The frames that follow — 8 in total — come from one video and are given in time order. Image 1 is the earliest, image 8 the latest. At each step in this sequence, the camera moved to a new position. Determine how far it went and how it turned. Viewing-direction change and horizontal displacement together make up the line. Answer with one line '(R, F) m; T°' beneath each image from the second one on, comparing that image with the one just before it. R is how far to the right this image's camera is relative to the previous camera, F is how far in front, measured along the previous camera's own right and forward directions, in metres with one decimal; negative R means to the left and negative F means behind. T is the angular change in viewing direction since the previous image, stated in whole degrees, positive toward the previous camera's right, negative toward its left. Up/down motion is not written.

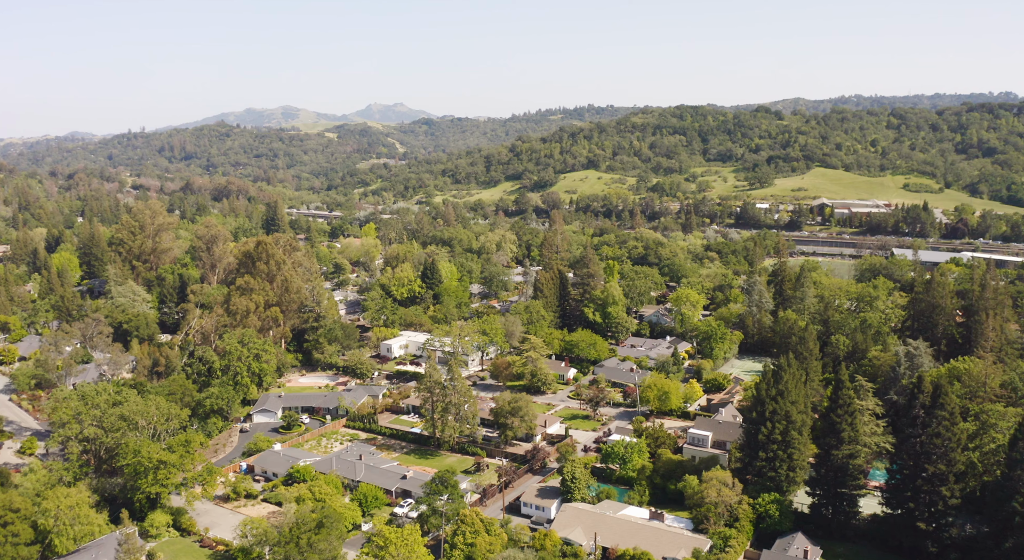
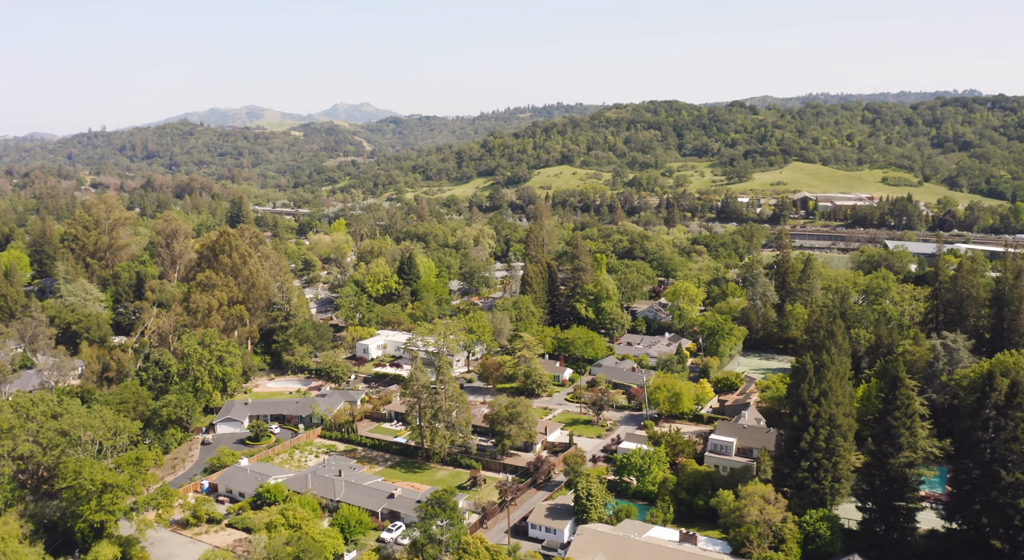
(-1.7, +6.3) m; +2°
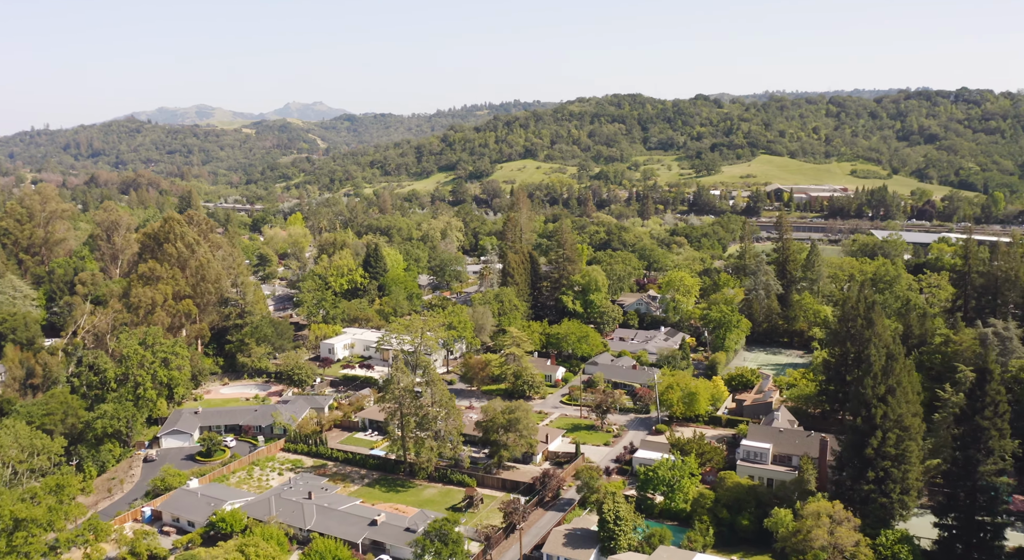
(-2.1, +7.3) m; +3°
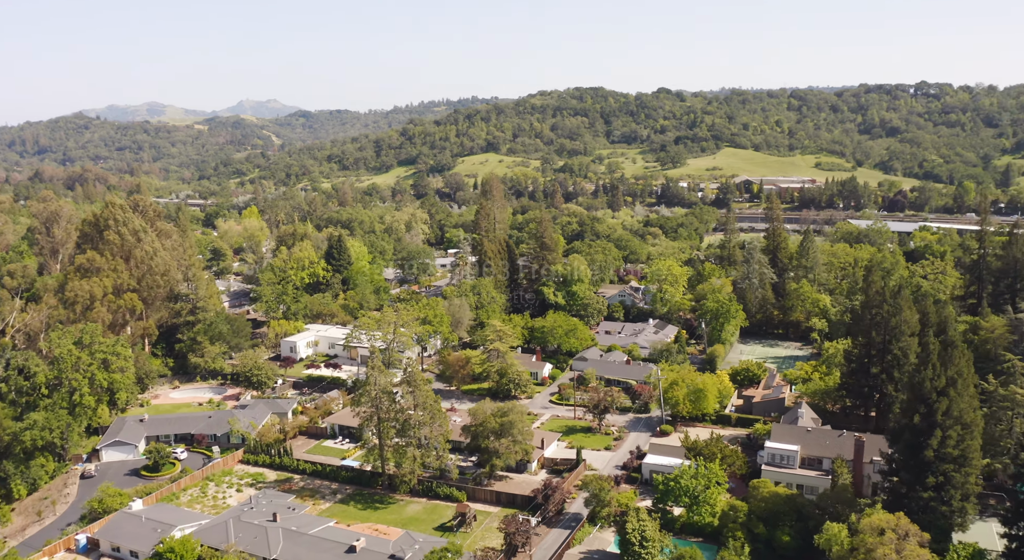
(-1.6, +5.3) m; +3°
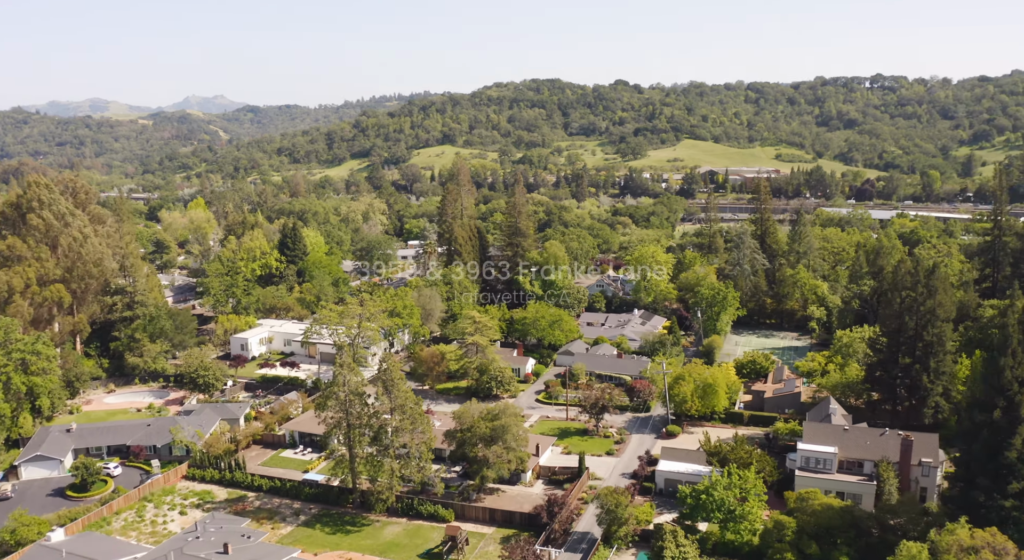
(-1.6, +5.5) m; +3°
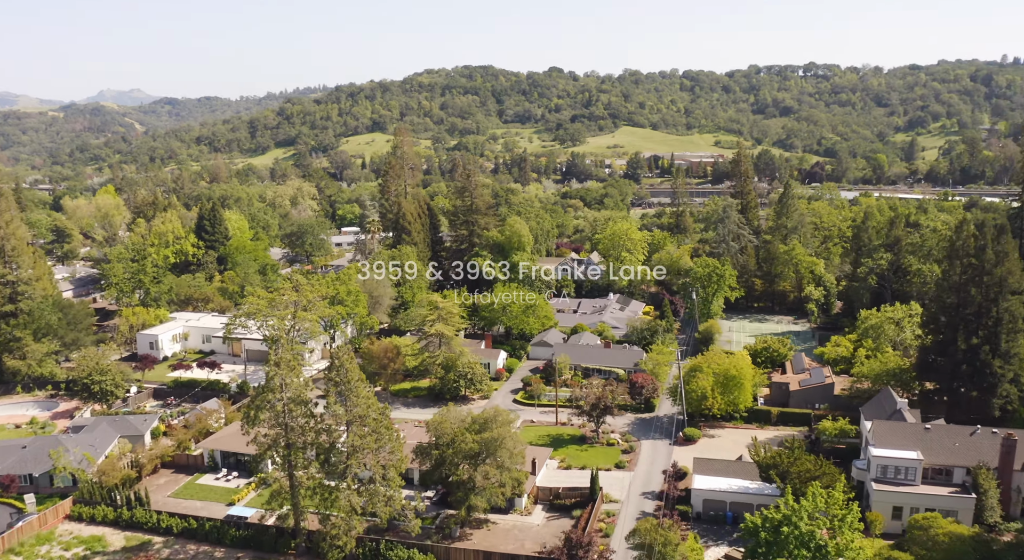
(-1.9, +8.1) m; +5°
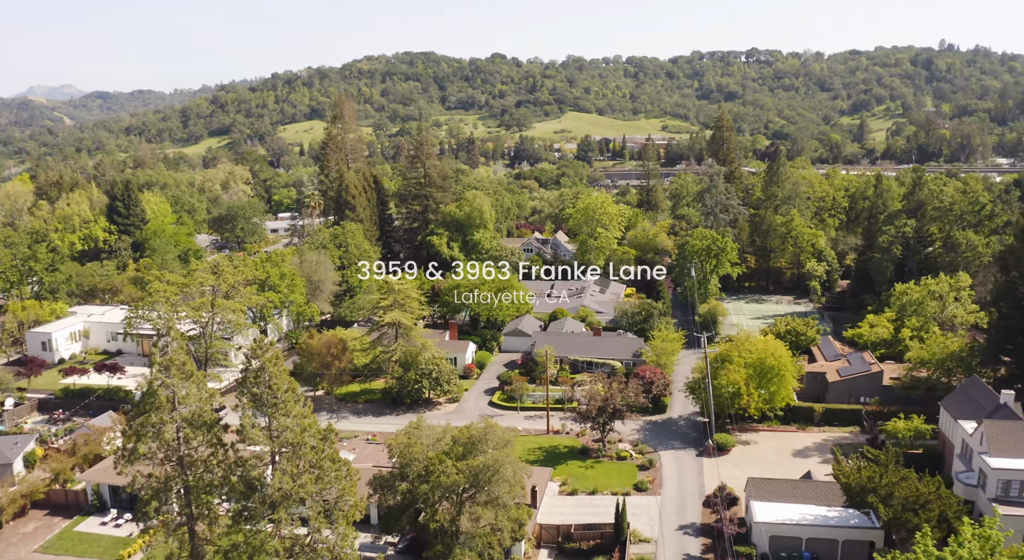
(-1.1, +7.4) m; +4°
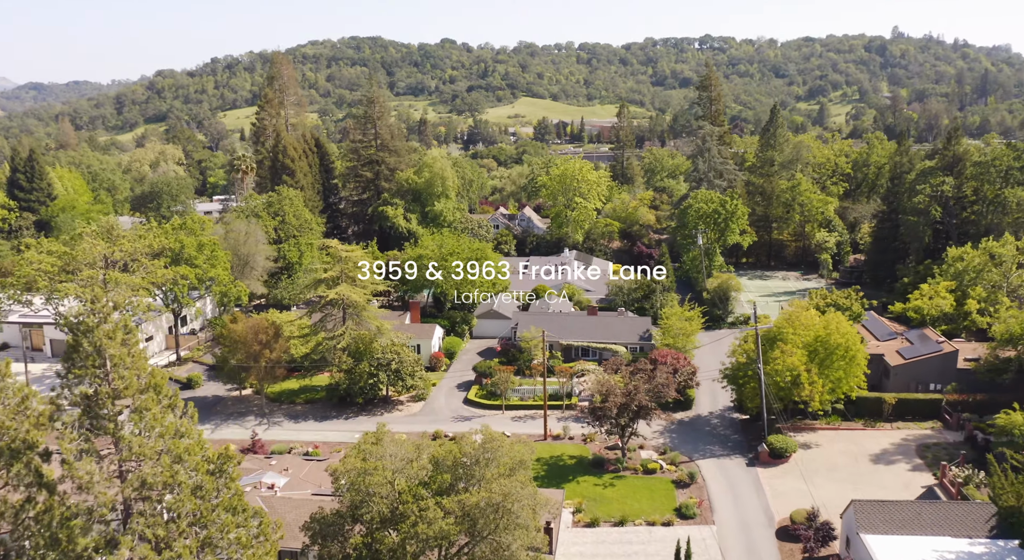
(-0.9, +6.6) m; +3°
